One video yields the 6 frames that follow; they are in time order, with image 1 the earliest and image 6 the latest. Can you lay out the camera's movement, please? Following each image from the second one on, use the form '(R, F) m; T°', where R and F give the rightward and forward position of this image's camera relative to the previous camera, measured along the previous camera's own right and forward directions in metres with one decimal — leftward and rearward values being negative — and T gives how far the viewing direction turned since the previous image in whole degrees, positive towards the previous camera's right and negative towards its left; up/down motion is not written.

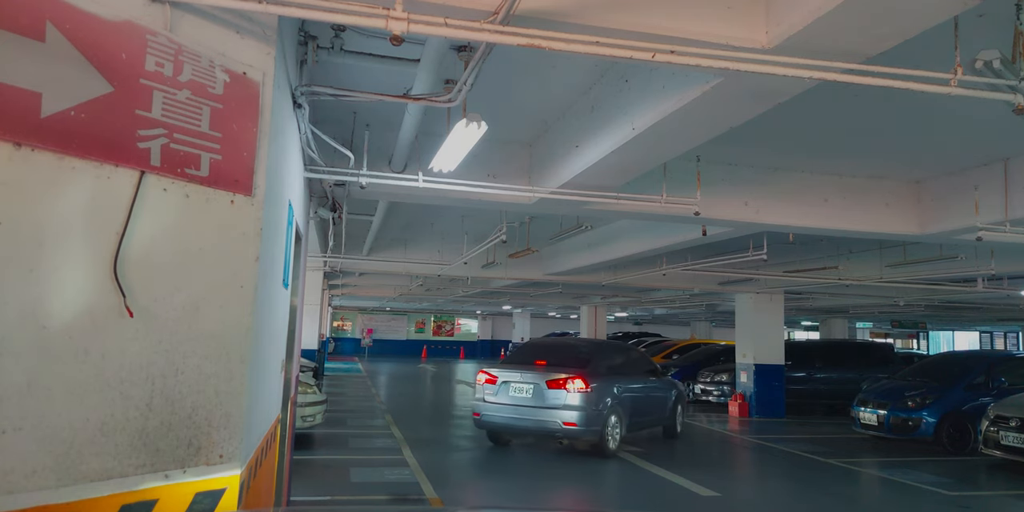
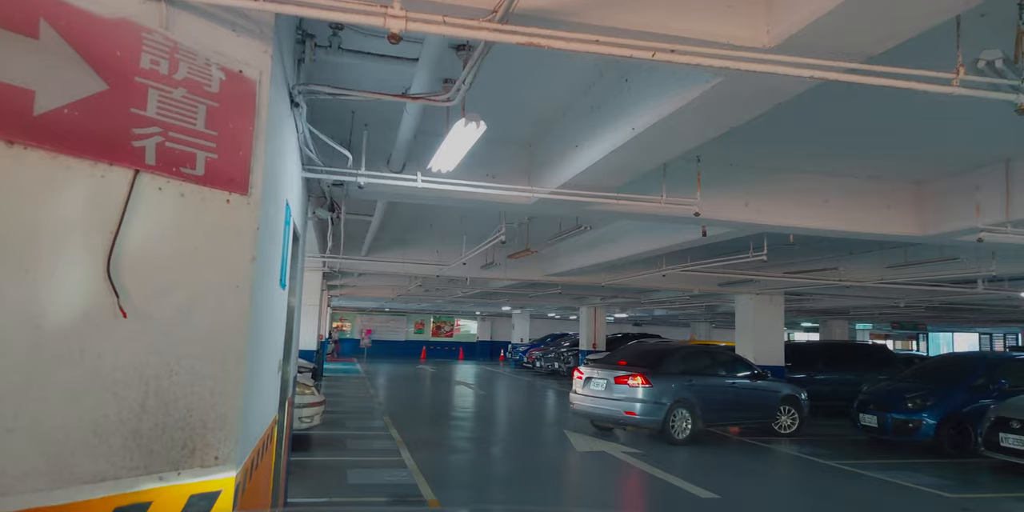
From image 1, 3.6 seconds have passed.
(0.0, 0.0) m; 0°
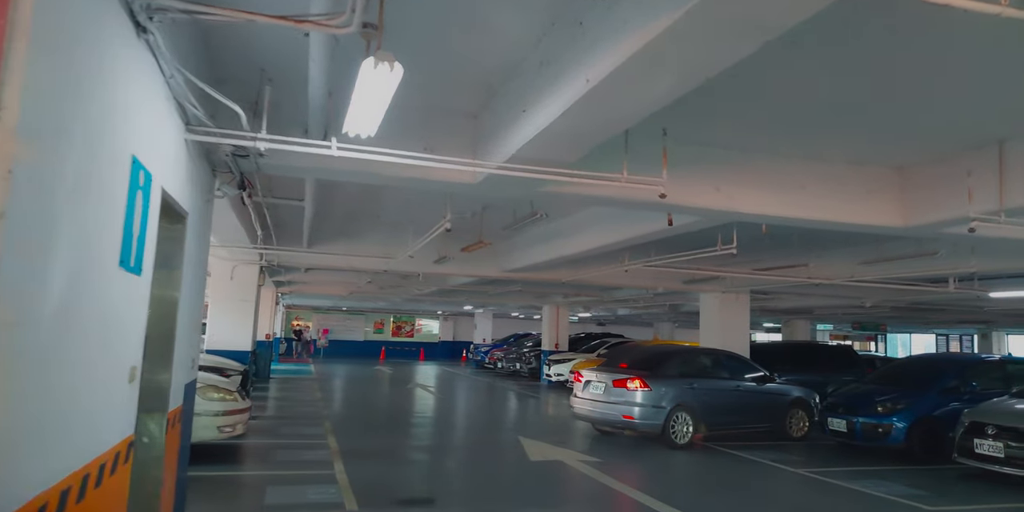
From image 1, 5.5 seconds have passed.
(+0.2, +0.8) m; +3°
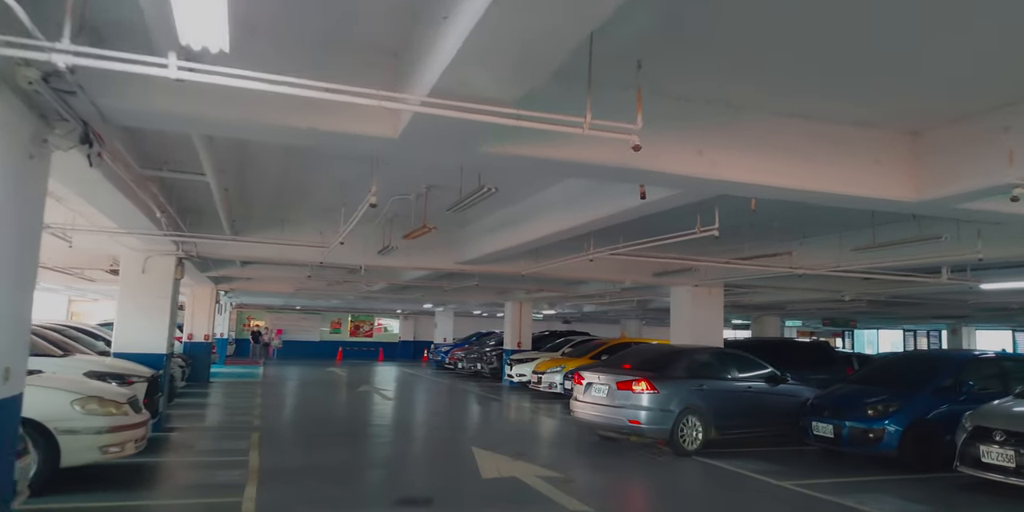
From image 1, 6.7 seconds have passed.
(+0.2, +1.2) m; +3°
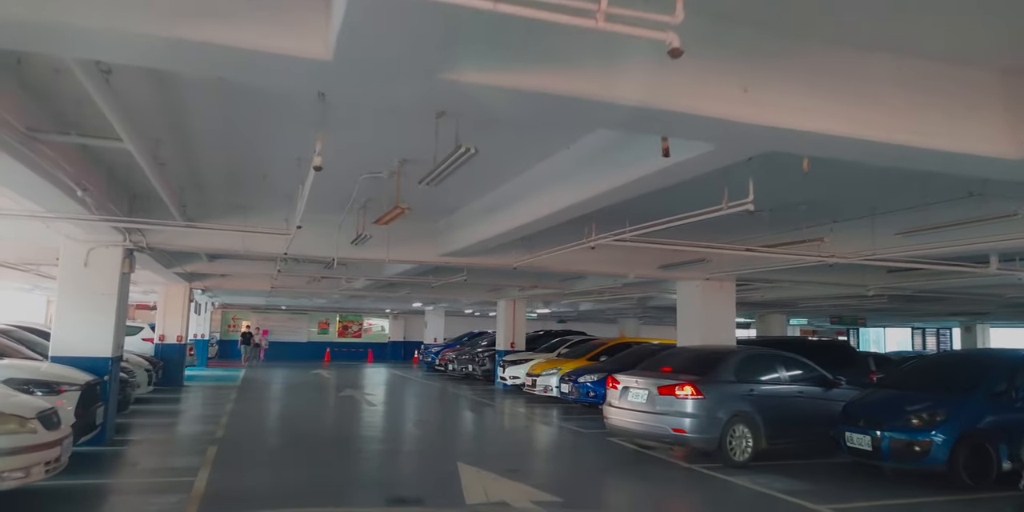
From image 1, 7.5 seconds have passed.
(+0.1, +1.2) m; 0°
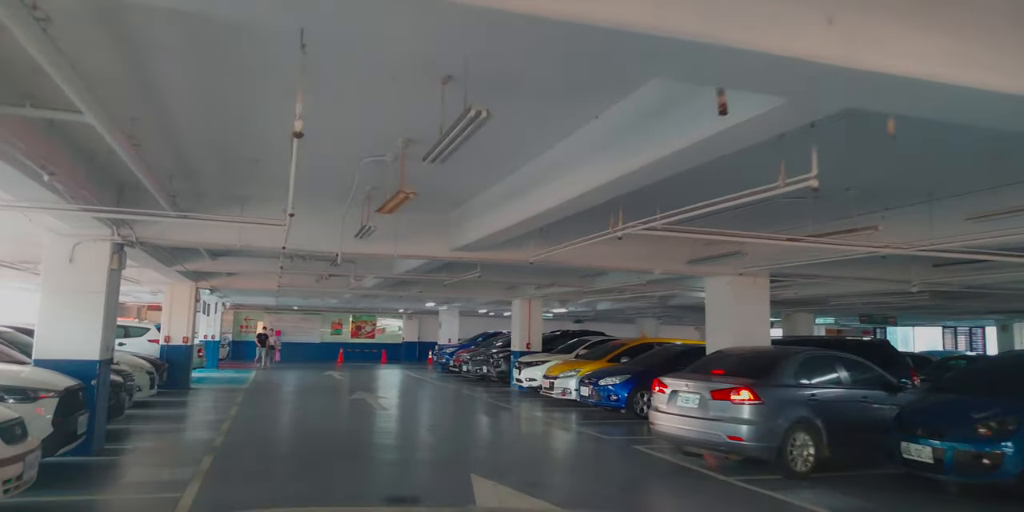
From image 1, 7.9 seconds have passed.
(0.0, +0.7) m; -1°
